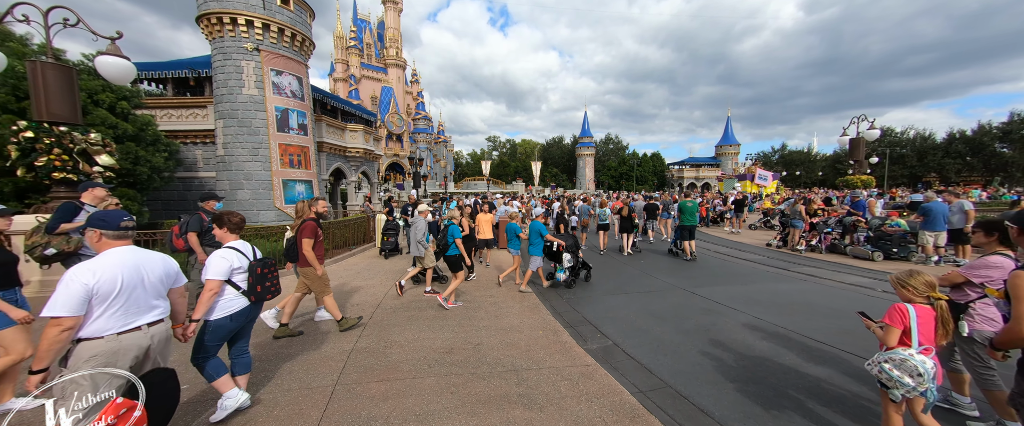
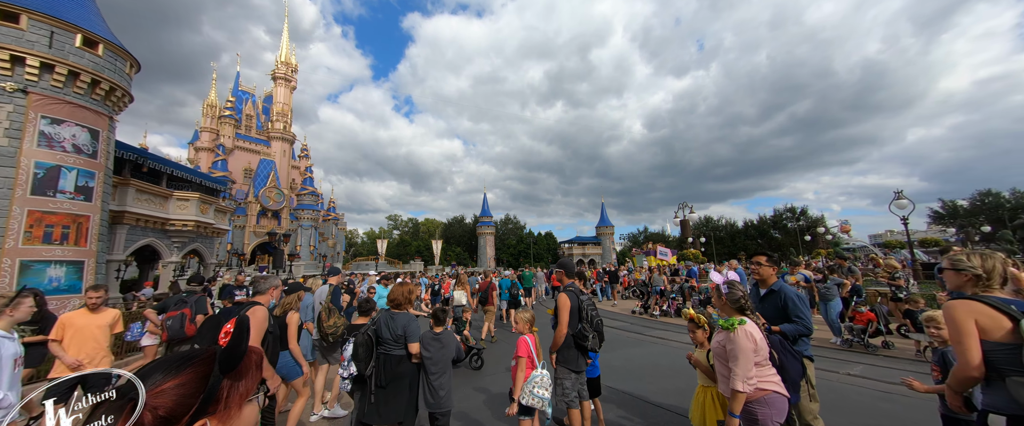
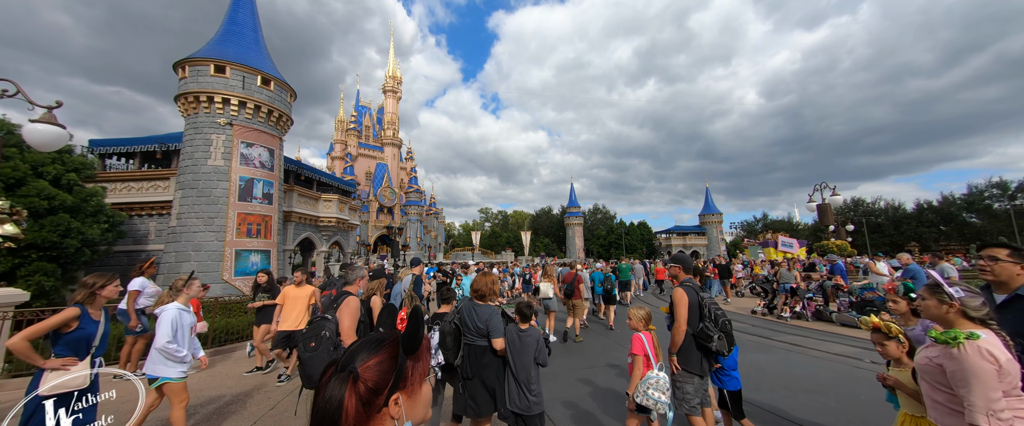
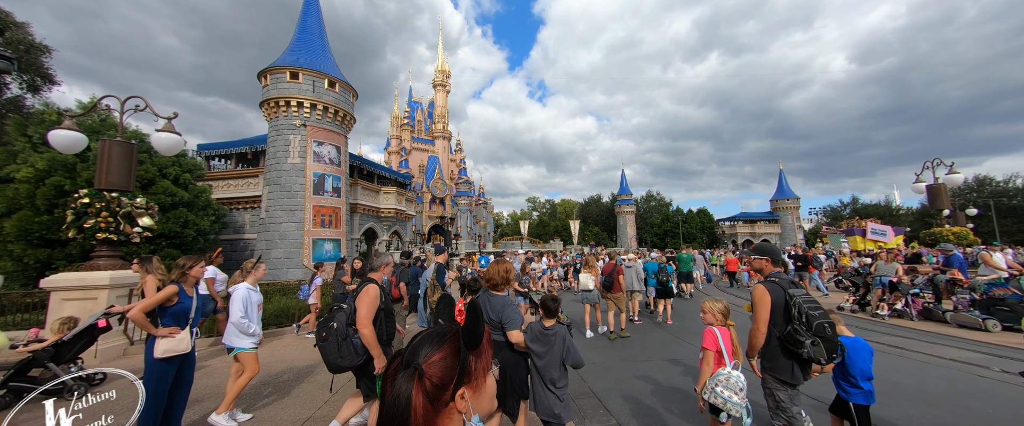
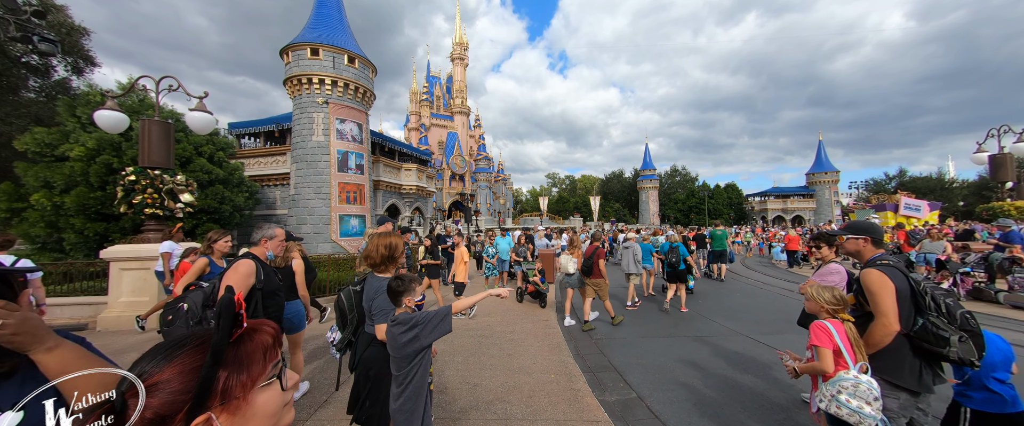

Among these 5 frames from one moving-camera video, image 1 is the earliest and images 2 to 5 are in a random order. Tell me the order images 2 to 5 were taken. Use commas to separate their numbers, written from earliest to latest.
5, 4, 3, 2
